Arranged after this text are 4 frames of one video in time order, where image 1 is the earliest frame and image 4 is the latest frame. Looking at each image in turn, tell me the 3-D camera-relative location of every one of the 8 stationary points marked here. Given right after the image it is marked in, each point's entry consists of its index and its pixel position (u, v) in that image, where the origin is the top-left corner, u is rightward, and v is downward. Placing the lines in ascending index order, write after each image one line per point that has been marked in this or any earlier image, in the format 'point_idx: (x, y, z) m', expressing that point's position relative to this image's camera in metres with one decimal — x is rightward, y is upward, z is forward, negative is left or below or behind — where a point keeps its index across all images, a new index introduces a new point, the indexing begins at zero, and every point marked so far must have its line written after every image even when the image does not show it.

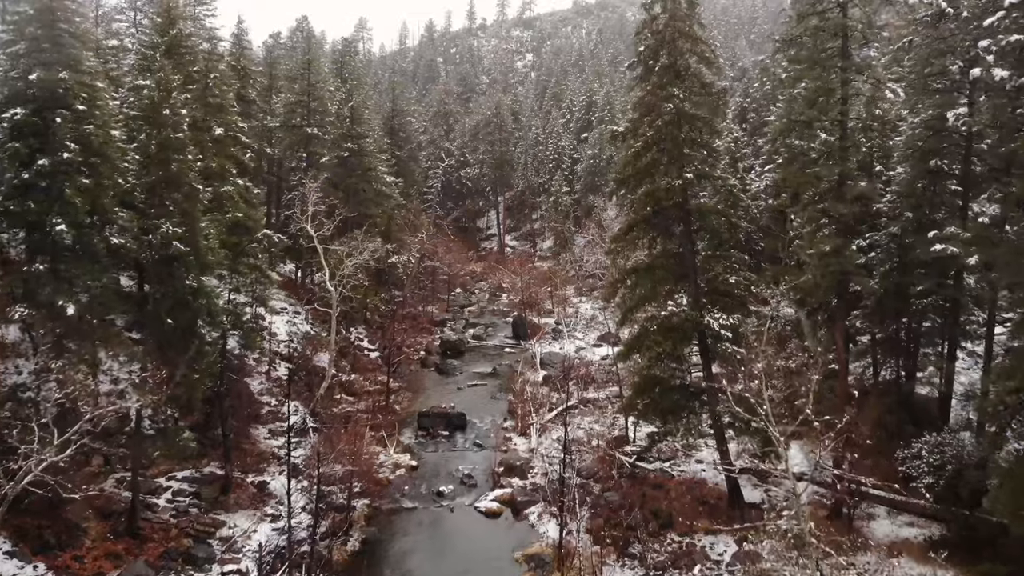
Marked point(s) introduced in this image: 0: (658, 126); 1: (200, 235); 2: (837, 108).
0: (+4.7, +5.2, +17.8) m
1: (-10.0, +1.7, +17.6) m
2: (+10.9, +6.1, +18.6) m
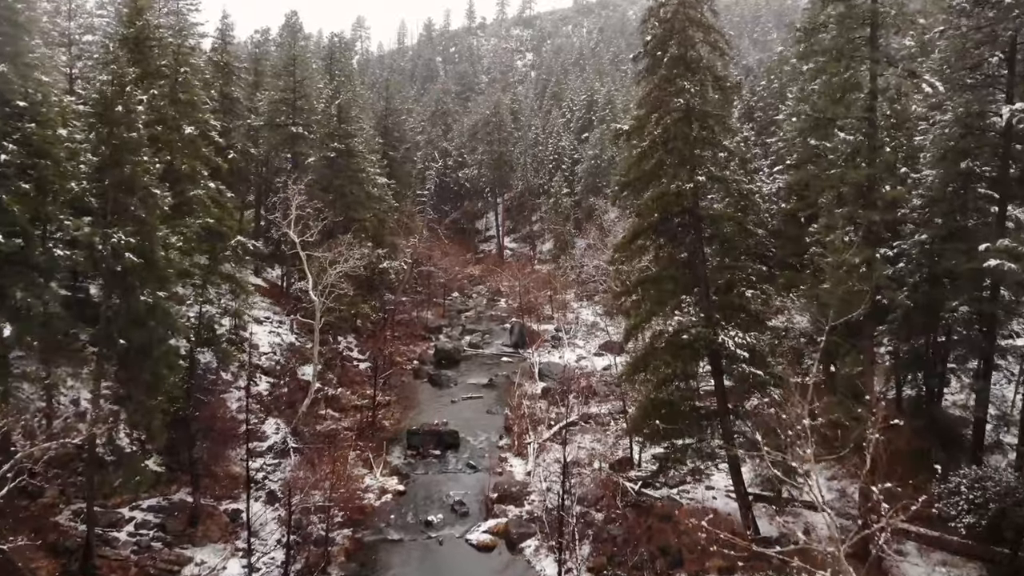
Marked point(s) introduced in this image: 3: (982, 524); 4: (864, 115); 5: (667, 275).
0: (+4.5, +4.8, +16.1) m
1: (-10.2, +1.2, +15.9) m
2: (+10.7, +5.6, +16.9) m
3: (+12.8, -6.4, +15.1) m
4: (+10.7, +5.2, +16.8) m
5: (+4.7, +0.4, +16.6) m
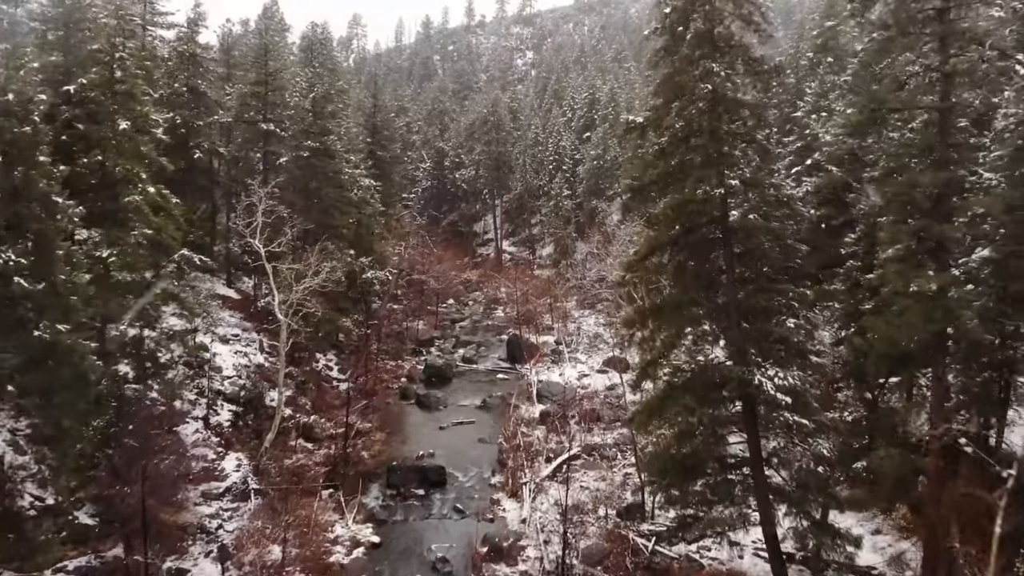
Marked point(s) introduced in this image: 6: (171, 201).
0: (+4.2, +4.1, +13.2) m
1: (-10.5, +0.6, +13.0) m
2: (+10.5, +5.0, +13.9) m
3: (+12.5, -7.0, +12.1) m
4: (+10.4, +4.6, +13.8) m
5: (+4.4, -0.3, +13.7) m
6: (-11.4, +2.9, +18.7) m
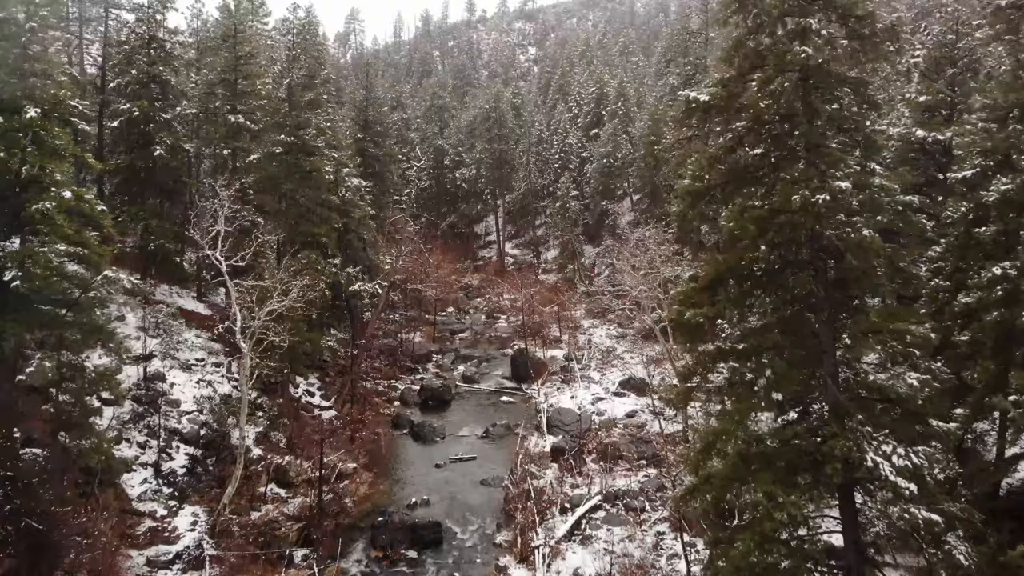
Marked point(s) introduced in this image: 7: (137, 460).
0: (+4.5, +3.4, +9.6) m
1: (-10.2, -0.2, +9.5) m
2: (+10.7, +4.2, +10.3) m
3: (+12.8, -7.8, +8.5) m
4: (+10.7, +3.8, +10.2) m
5: (+4.7, -1.0, +10.1) m
6: (-11.1, +2.2, +15.1) m
7: (-12.4, -5.7, +18.2) m
